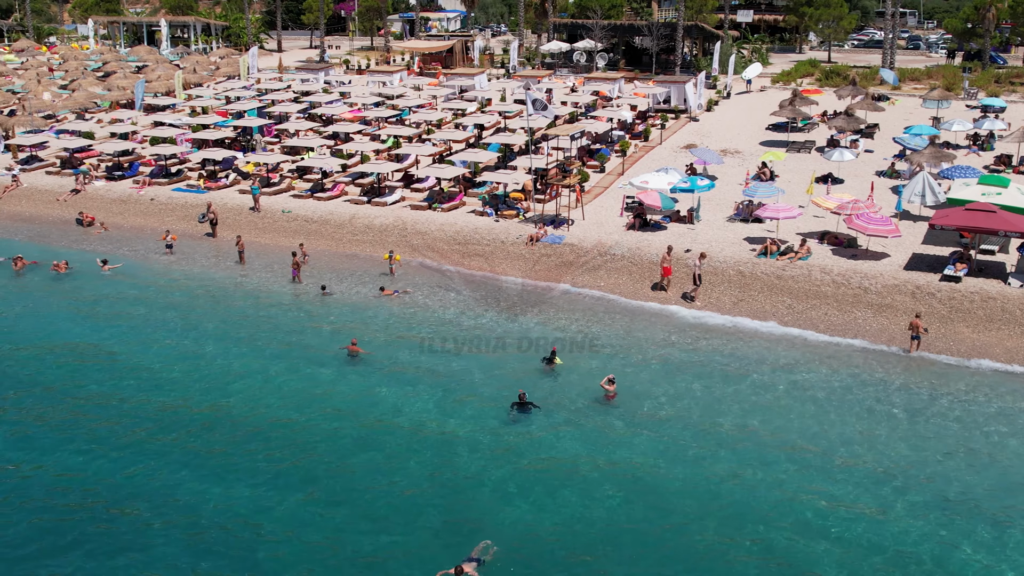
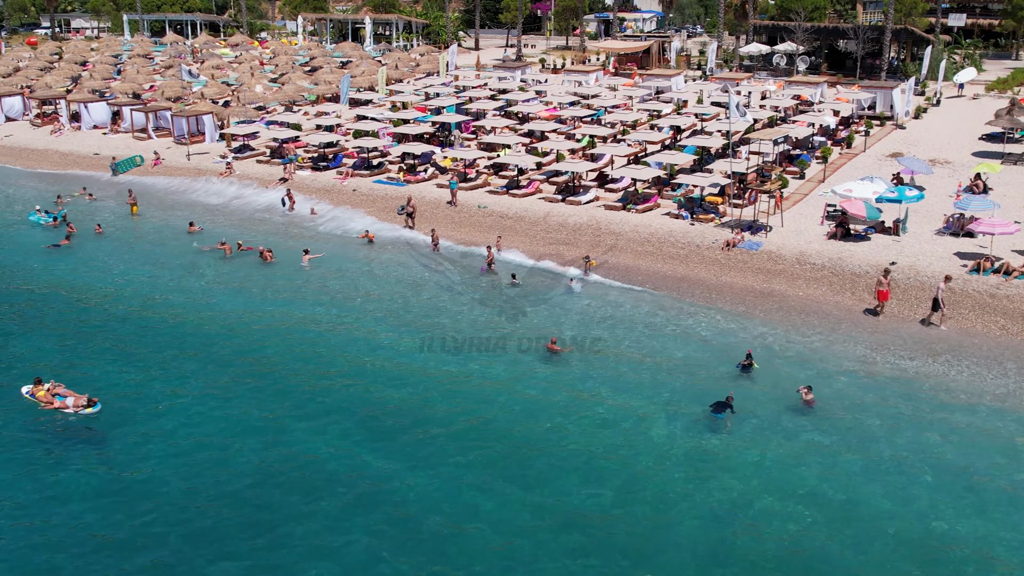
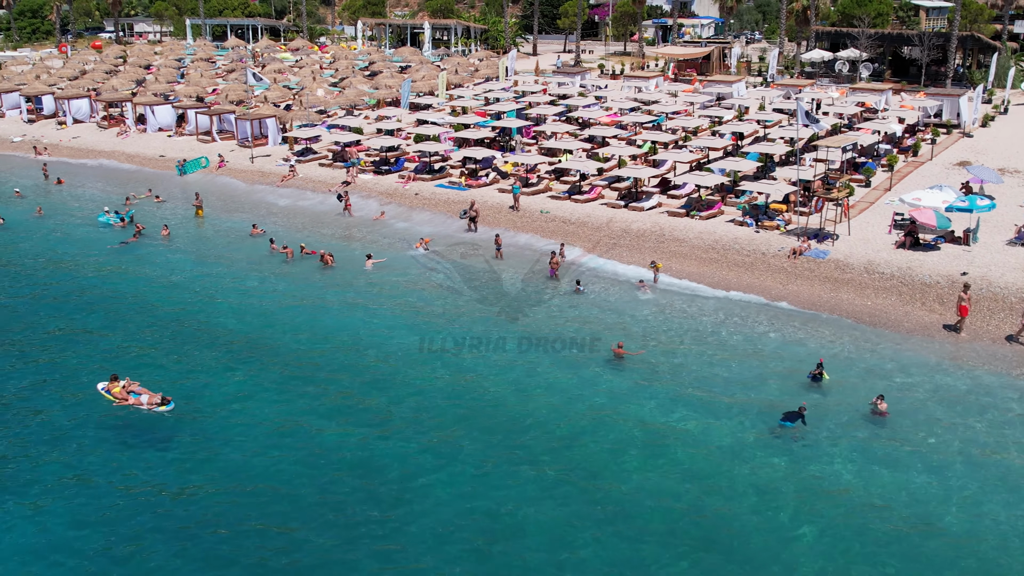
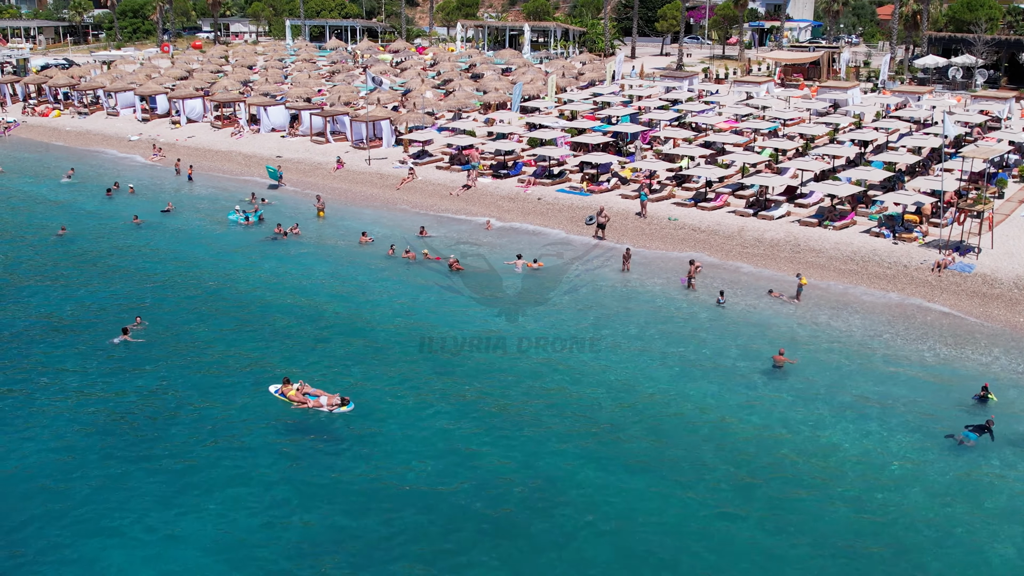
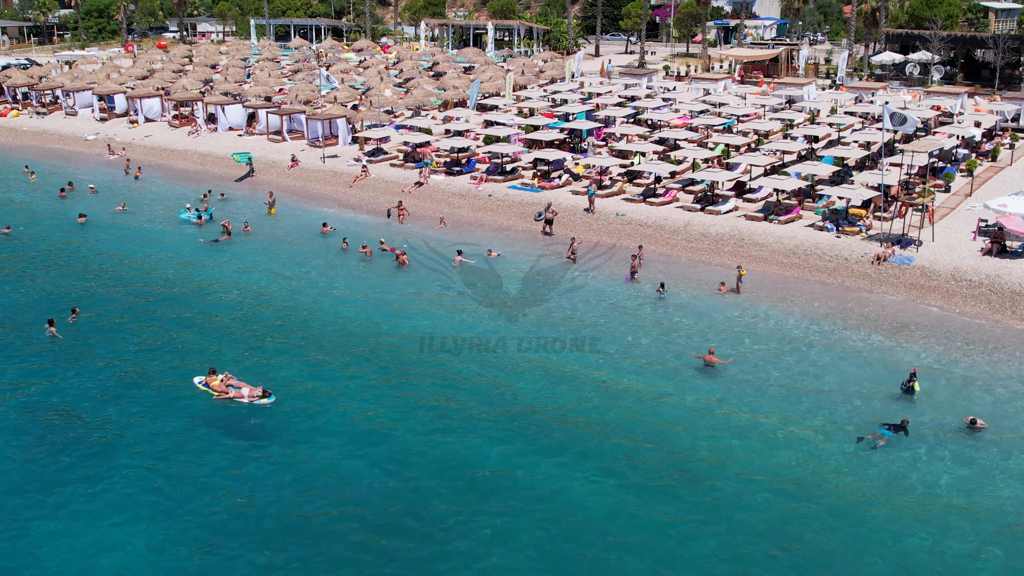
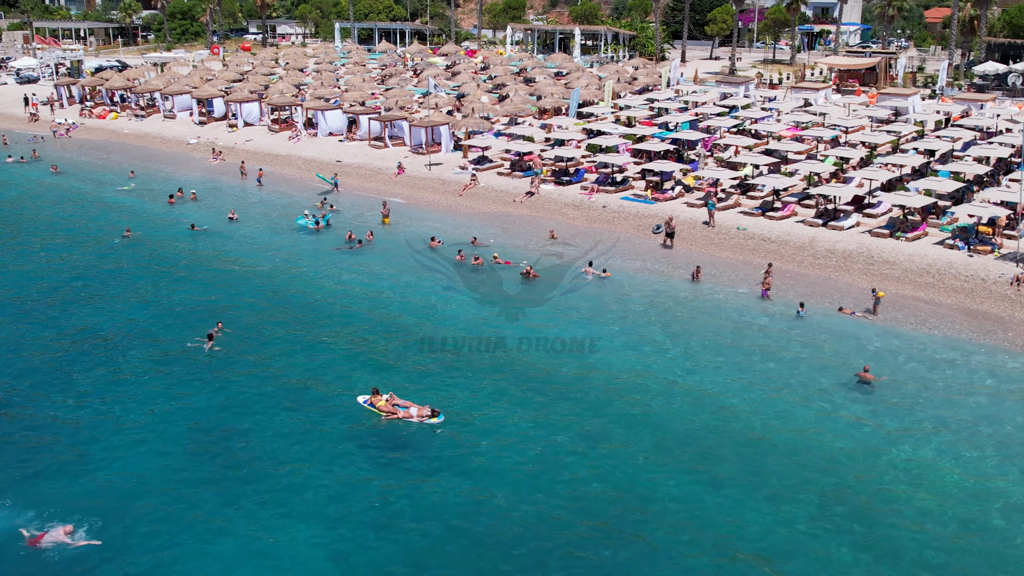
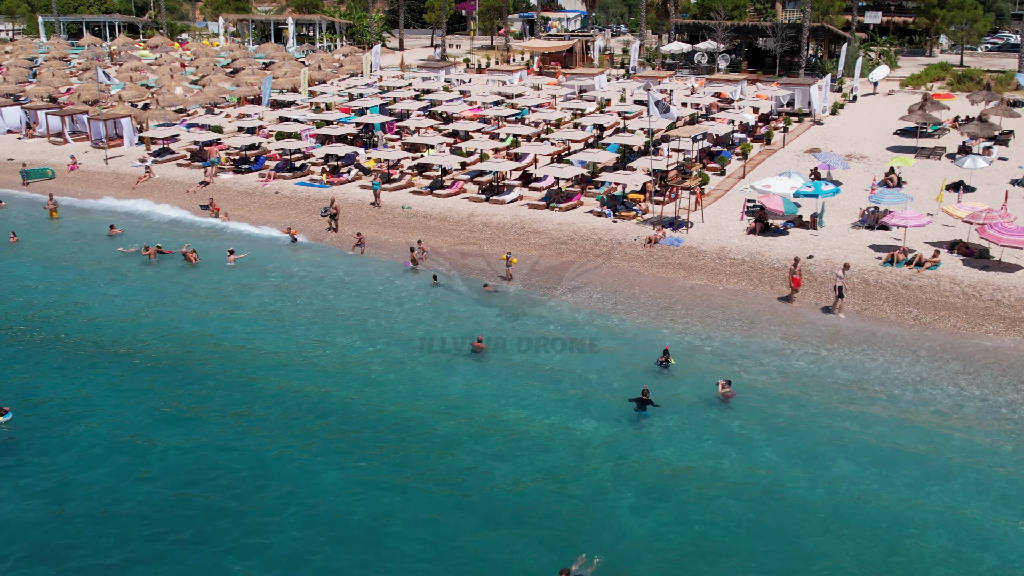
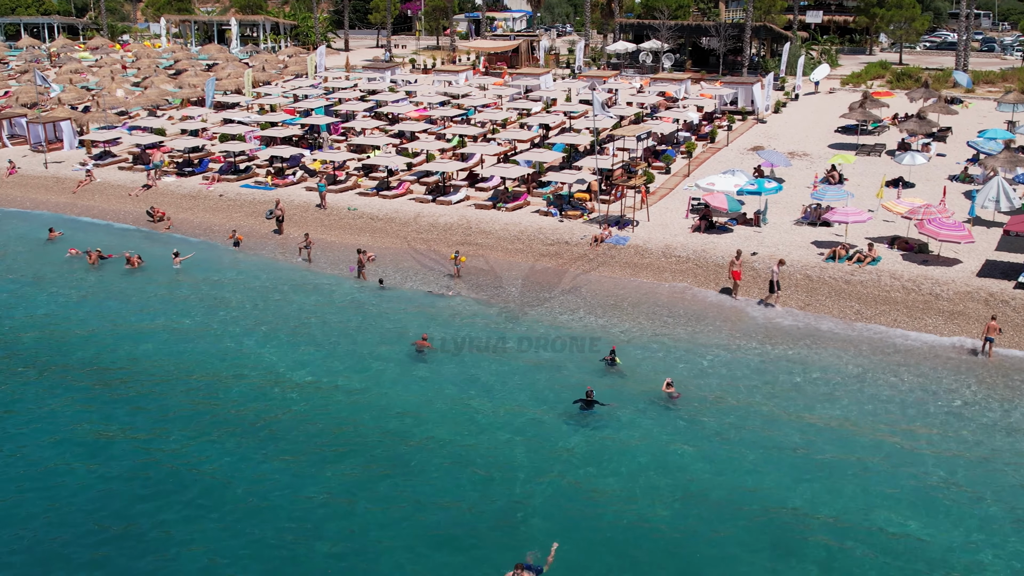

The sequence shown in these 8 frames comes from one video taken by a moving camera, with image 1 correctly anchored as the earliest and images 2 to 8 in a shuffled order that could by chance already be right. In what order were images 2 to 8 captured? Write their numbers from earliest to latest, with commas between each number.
8, 7, 2, 3, 5, 4, 6
